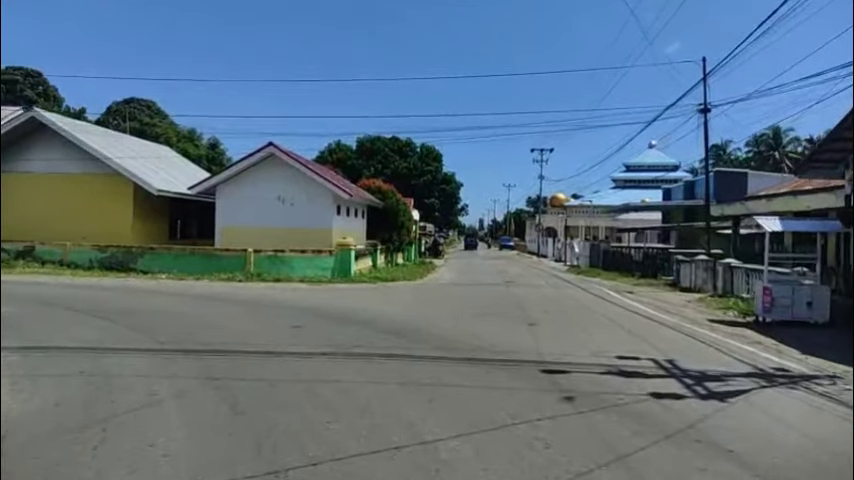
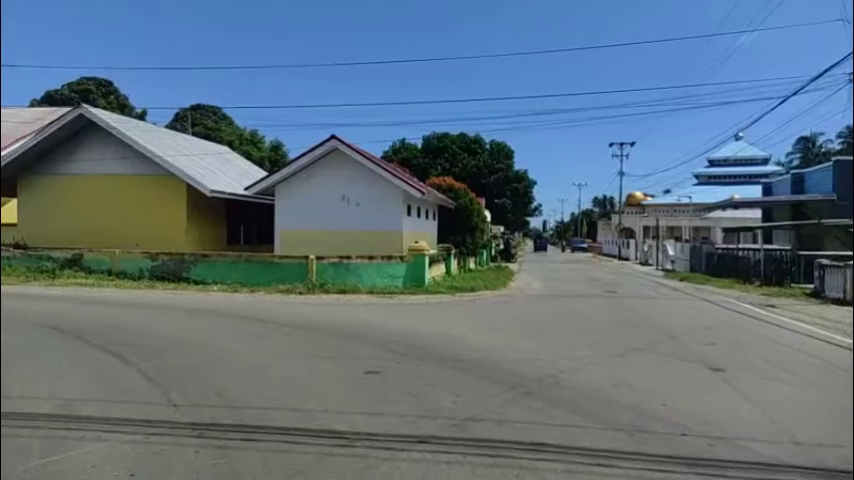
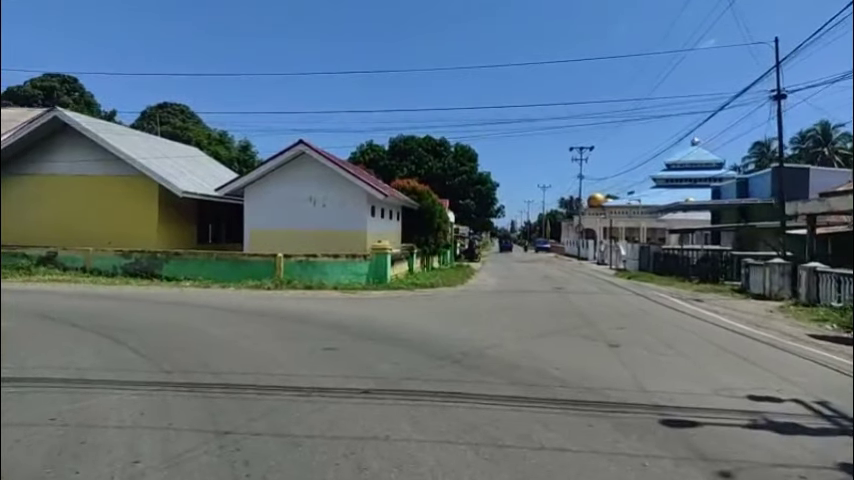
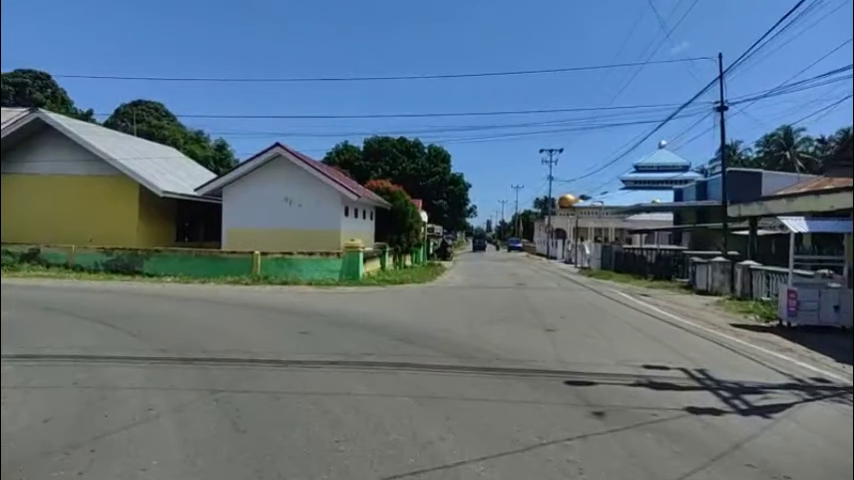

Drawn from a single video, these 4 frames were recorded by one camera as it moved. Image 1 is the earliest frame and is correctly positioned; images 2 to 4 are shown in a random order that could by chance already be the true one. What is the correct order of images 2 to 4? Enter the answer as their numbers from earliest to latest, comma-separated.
4, 3, 2
